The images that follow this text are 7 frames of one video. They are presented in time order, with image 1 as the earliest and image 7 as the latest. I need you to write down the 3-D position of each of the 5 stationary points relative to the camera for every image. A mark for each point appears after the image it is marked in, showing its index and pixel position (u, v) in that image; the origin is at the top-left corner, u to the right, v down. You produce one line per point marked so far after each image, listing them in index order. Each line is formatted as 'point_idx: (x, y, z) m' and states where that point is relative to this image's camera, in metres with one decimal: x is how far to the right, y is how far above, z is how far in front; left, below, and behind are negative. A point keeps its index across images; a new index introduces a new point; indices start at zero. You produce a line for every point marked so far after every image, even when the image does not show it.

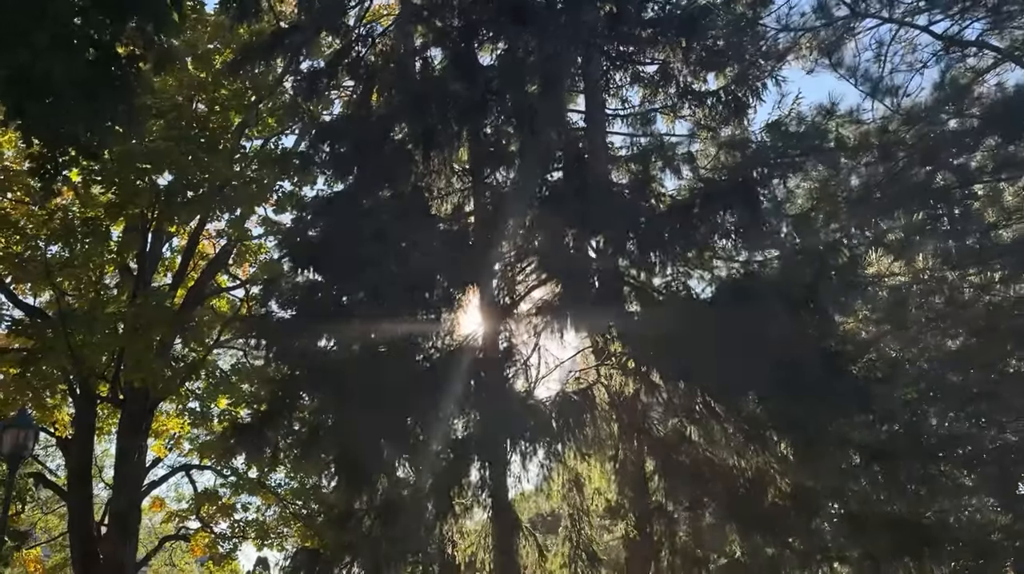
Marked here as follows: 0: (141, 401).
0: (-5.3, -1.7, +13.0) m
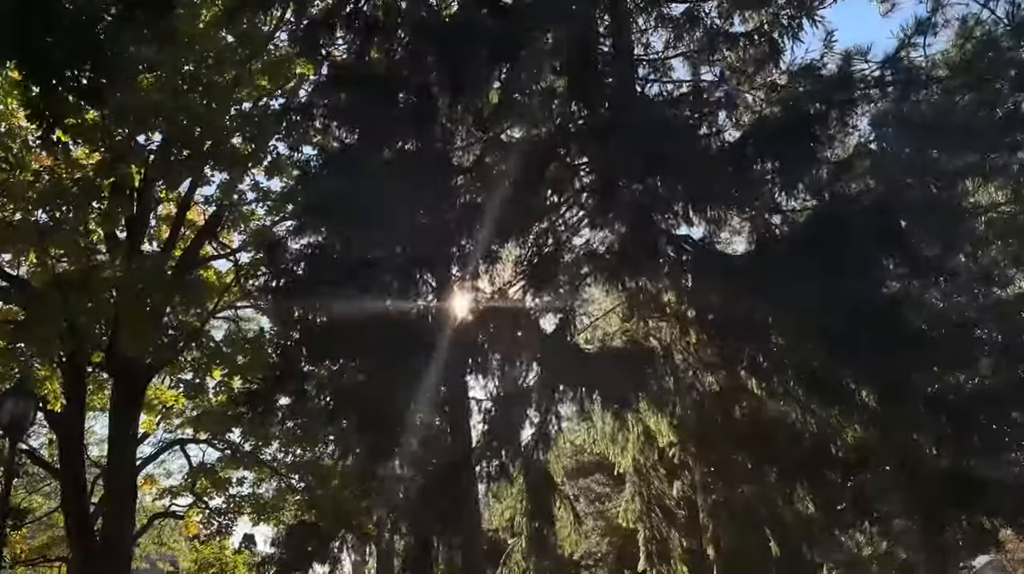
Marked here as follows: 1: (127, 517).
0: (-5.2, -1.2, +12.4) m
1: (-5.2, -3.0, +12.1) m
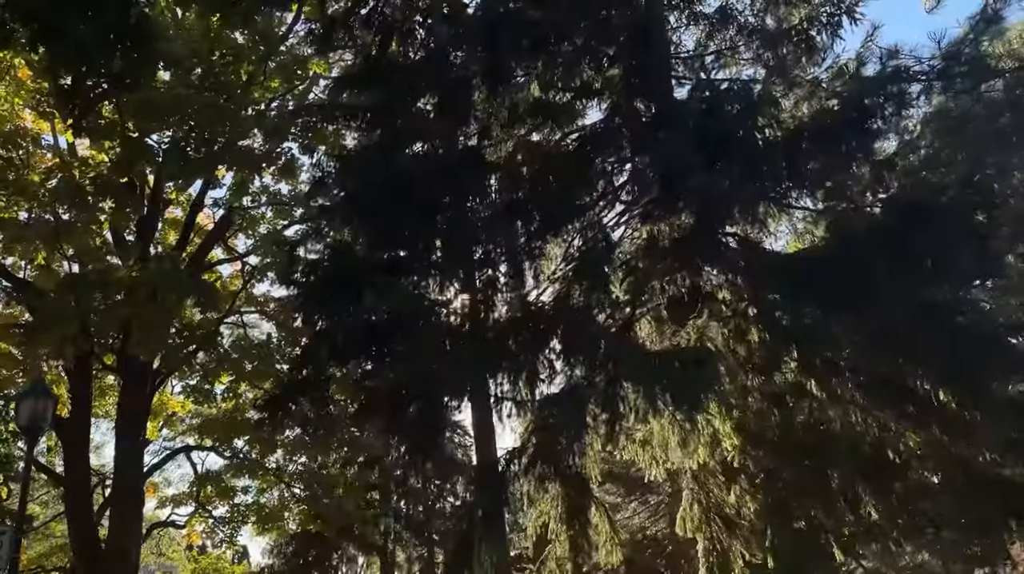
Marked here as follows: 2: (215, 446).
0: (-5.0, -1.3, +12.2) m
1: (-5.0, -3.1, +11.8) m
2: (-4.7, -2.5, +14.2) m
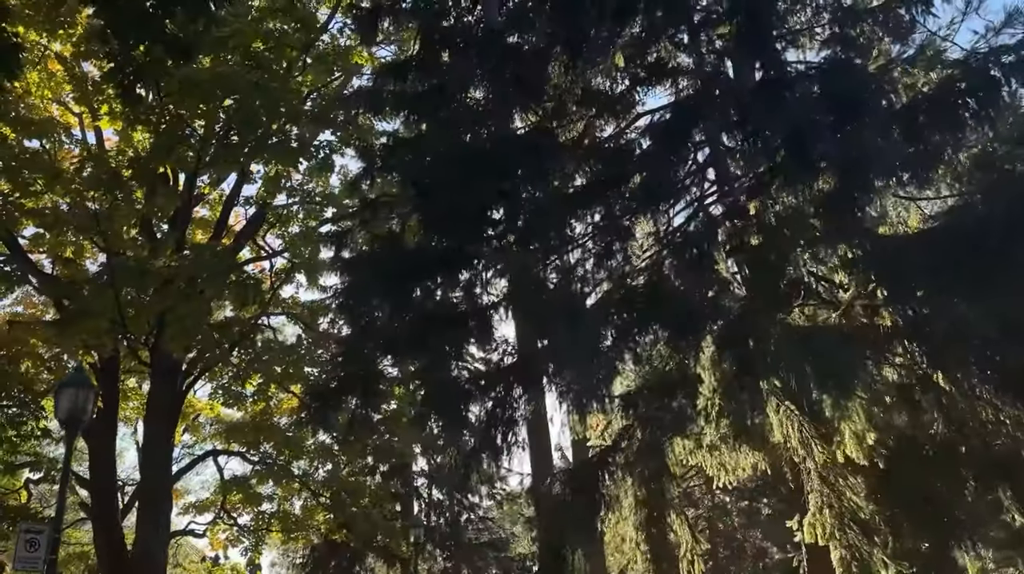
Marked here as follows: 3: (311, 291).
0: (-4.4, -1.2, +11.7) m
1: (-4.4, -3.0, +11.3) m
2: (-4.1, -2.5, +13.8) m
3: (-3.3, -0.1, +14.4) m
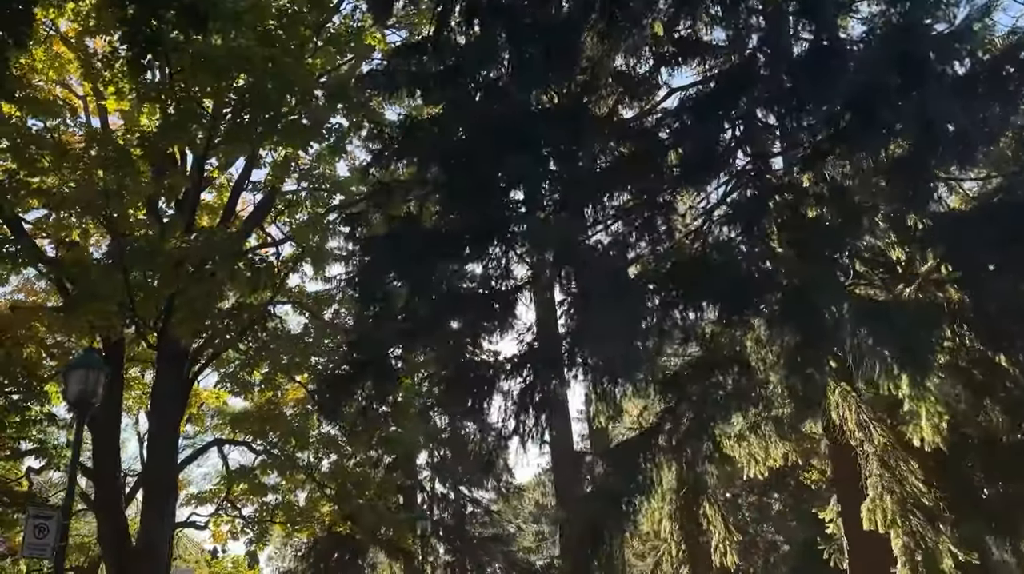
0: (-4.2, -1.0, +11.5) m
1: (-4.2, -2.8, +11.1) m
2: (-3.9, -2.3, +13.5) m
3: (-3.1, +0.1, +14.2) m
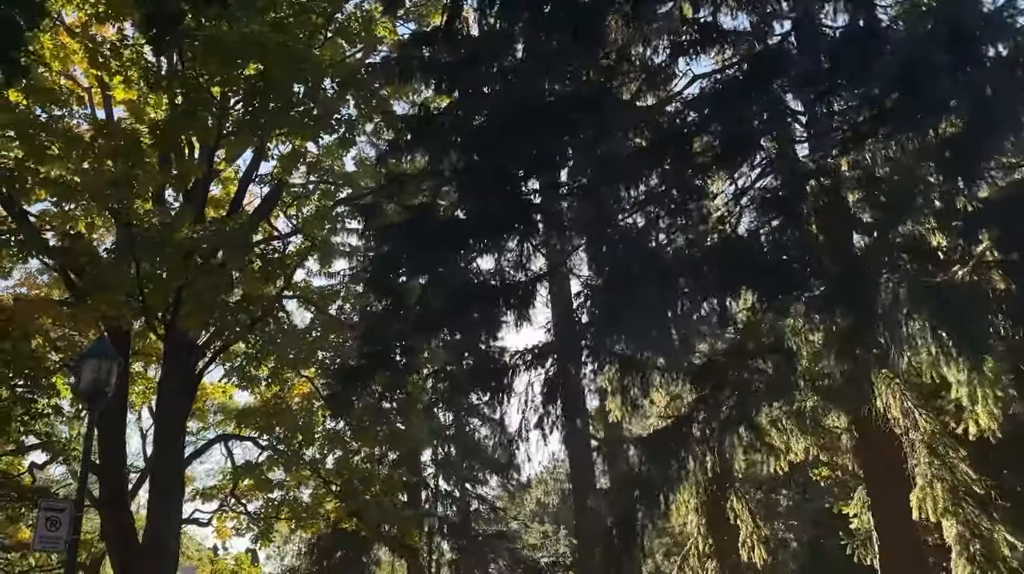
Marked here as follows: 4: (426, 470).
0: (-4.1, -0.9, +11.3) m
1: (-4.1, -2.7, +11.0) m
2: (-3.8, -2.2, +13.4) m
3: (-2.9, +0.2, +14.0) m
4: (-1.7, -3.7, +18.4) m
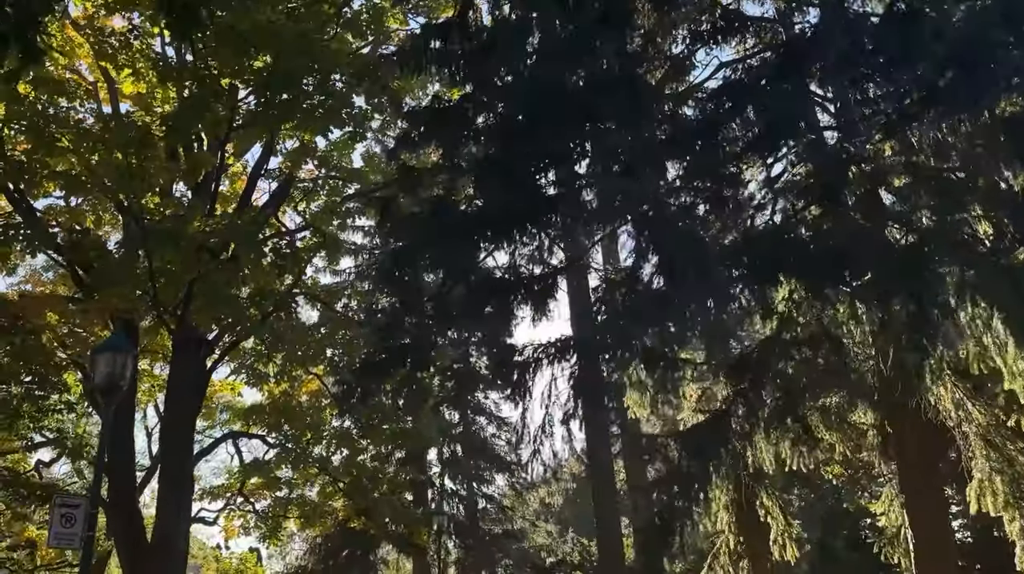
0: (-3.9, -0.9, +11.2) m
1: (-3.9, -2.7, +10.8) m
2: (-3.6, -2.1, +13.3) m
3: (-2.8, +0.2, +13.9) m
4: (-1.6, -3.7, +18.3) m
